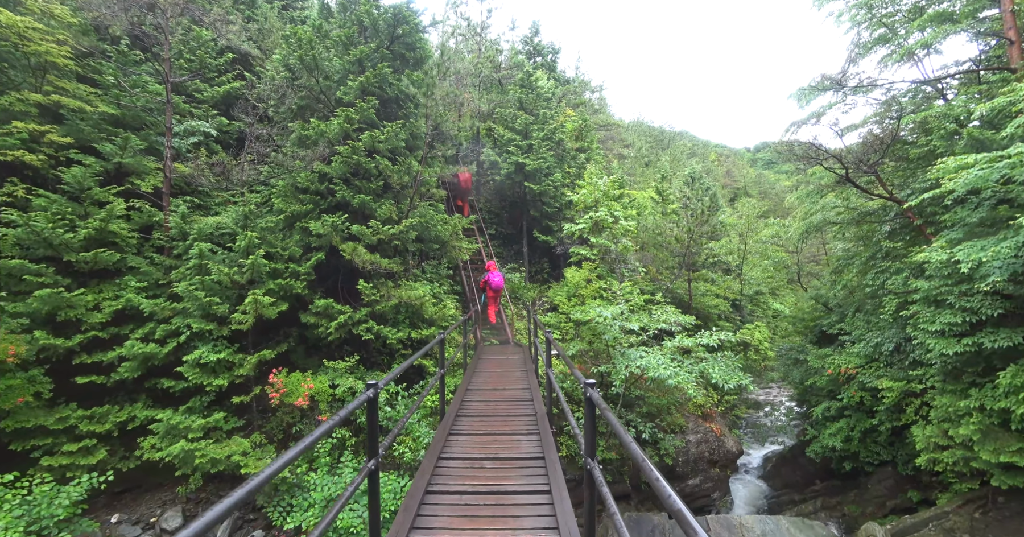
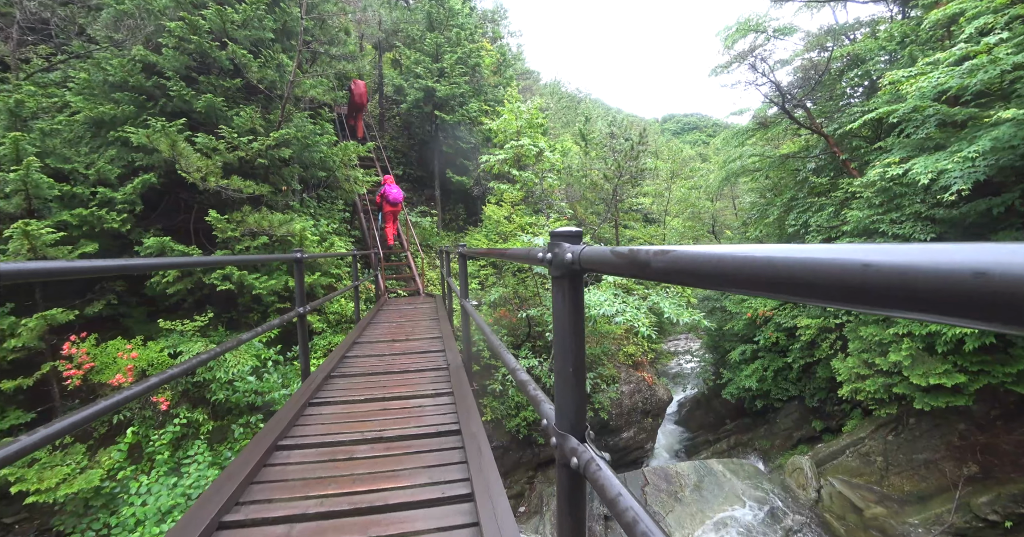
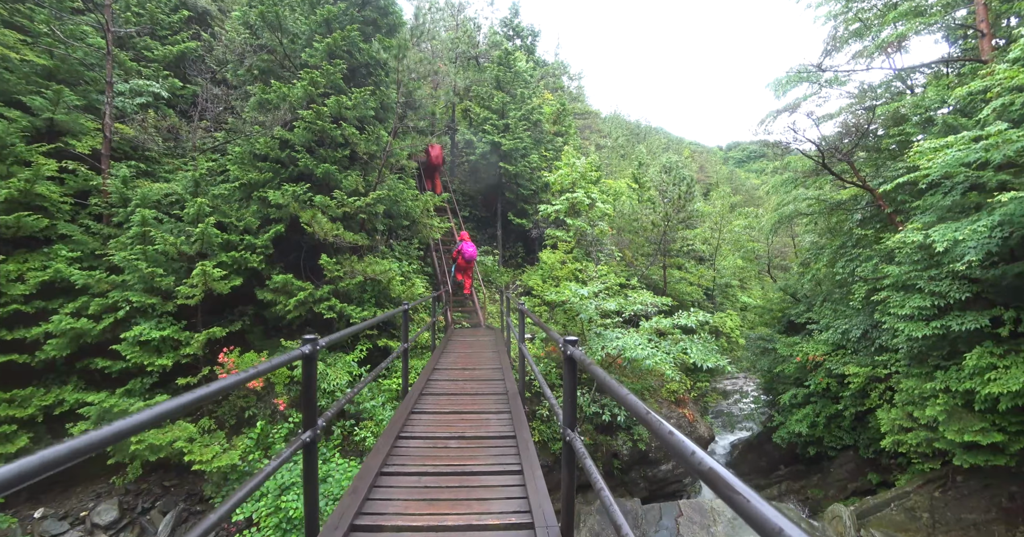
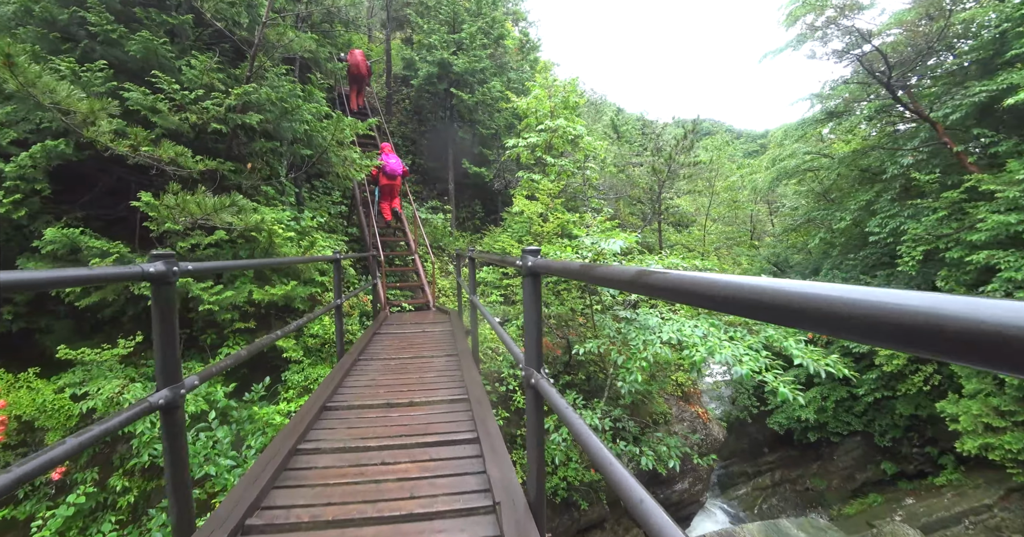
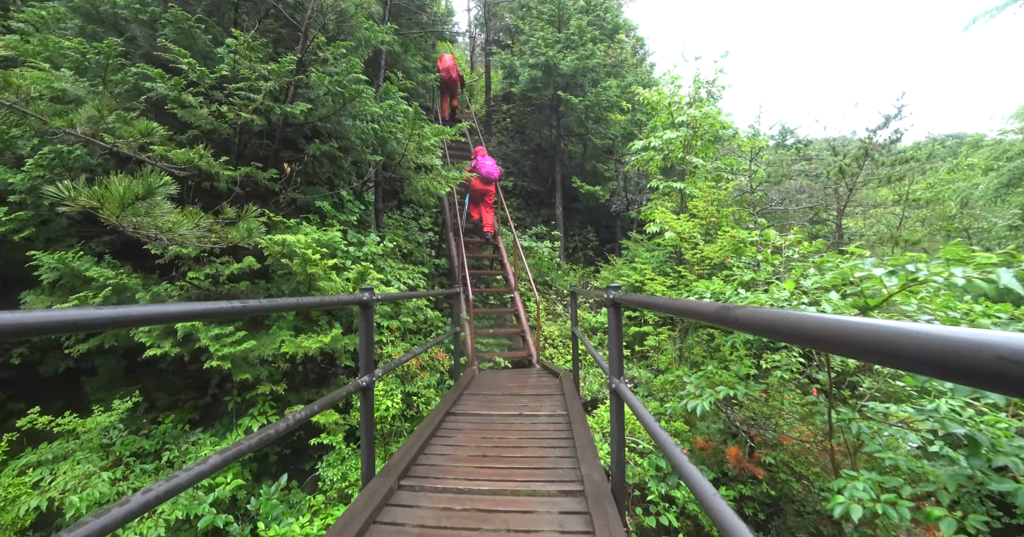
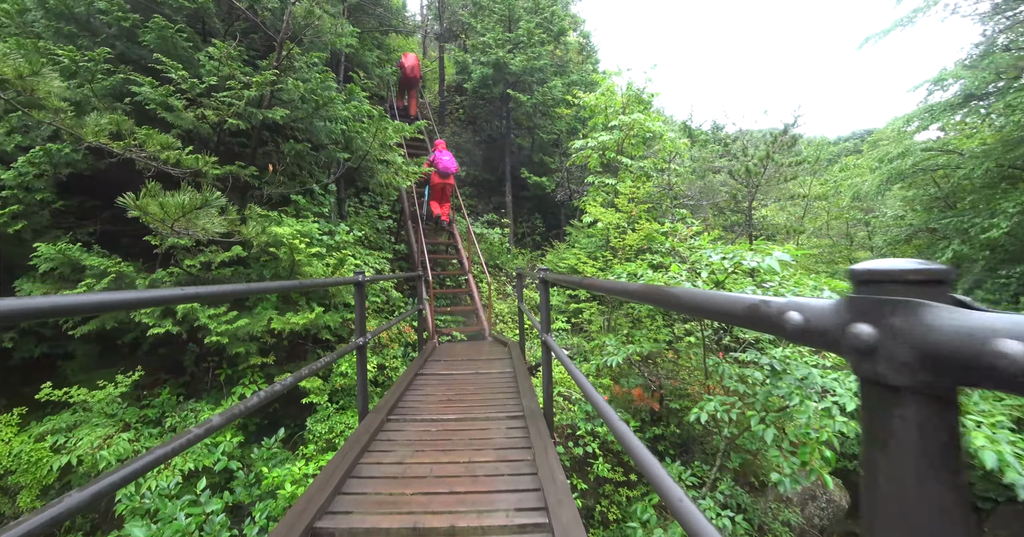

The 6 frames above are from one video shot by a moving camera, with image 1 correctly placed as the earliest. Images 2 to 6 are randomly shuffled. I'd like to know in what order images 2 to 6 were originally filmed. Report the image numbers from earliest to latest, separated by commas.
3, 2, 4, 6, 5
